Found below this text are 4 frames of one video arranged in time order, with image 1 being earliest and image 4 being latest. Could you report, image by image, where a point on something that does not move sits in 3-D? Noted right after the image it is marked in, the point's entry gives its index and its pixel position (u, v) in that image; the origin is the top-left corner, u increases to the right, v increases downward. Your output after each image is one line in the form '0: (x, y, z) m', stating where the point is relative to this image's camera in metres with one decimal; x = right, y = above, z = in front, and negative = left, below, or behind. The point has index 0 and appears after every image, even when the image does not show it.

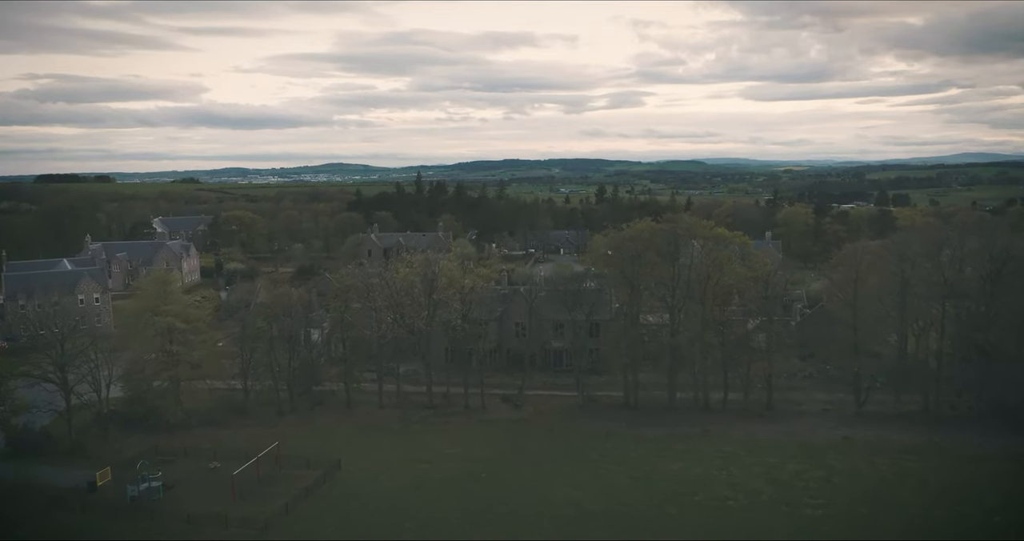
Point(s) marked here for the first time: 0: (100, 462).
0: (-9.9, -4.6, +17.0) m
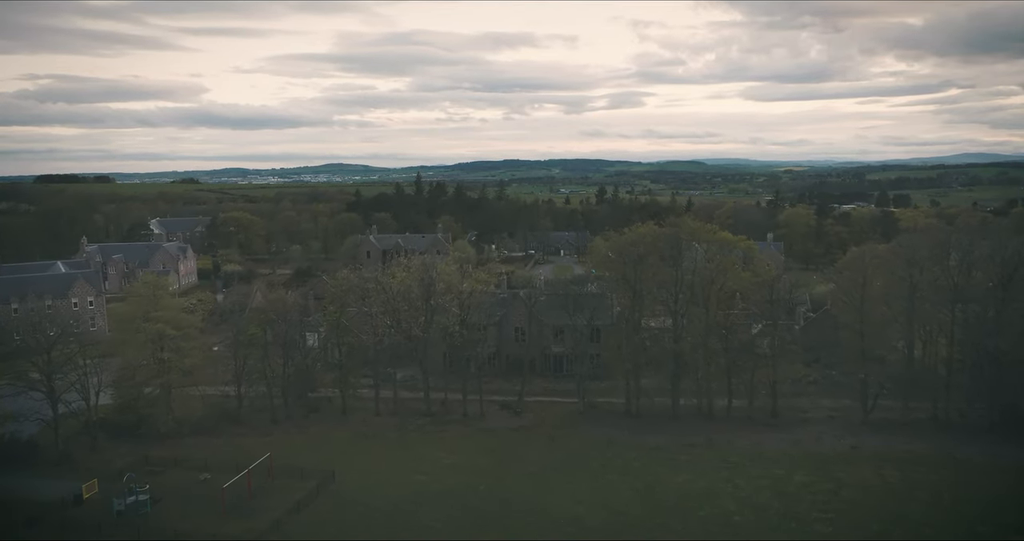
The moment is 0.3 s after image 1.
0: (-9.9, -4.8, +16.6) m
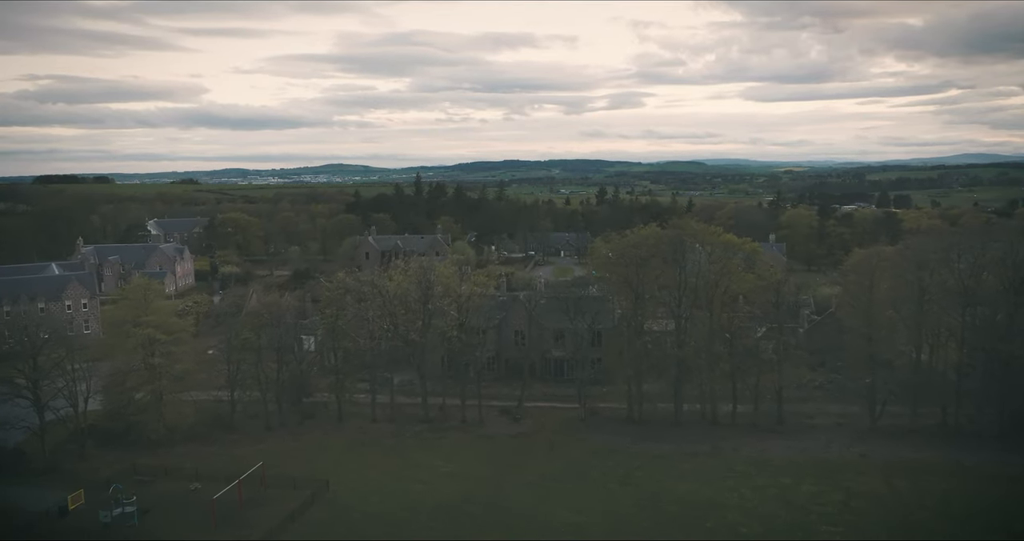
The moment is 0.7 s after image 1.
0: (-9.9, -4.8, +16.2) m
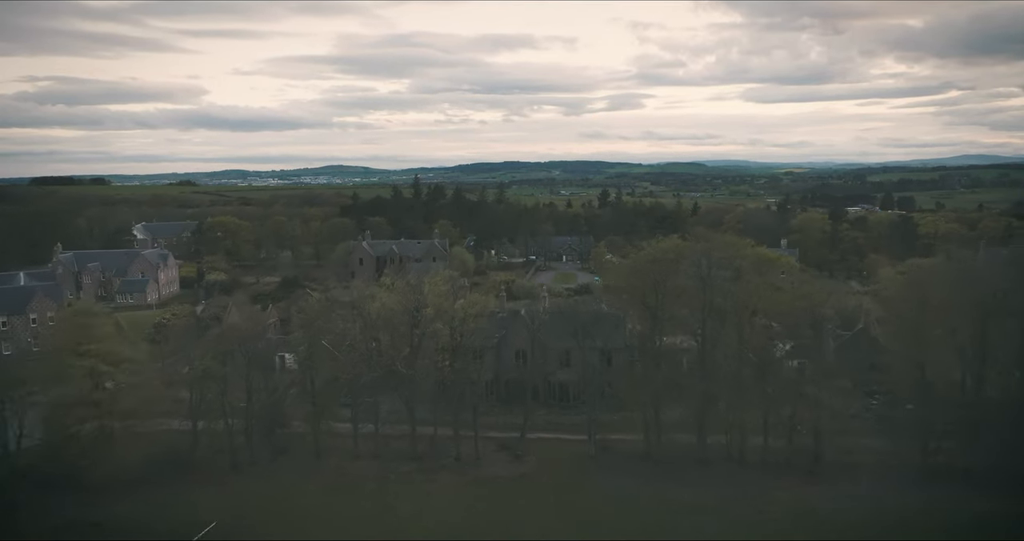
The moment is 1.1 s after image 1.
0: (-9.9, -5.2, +14.2) m
